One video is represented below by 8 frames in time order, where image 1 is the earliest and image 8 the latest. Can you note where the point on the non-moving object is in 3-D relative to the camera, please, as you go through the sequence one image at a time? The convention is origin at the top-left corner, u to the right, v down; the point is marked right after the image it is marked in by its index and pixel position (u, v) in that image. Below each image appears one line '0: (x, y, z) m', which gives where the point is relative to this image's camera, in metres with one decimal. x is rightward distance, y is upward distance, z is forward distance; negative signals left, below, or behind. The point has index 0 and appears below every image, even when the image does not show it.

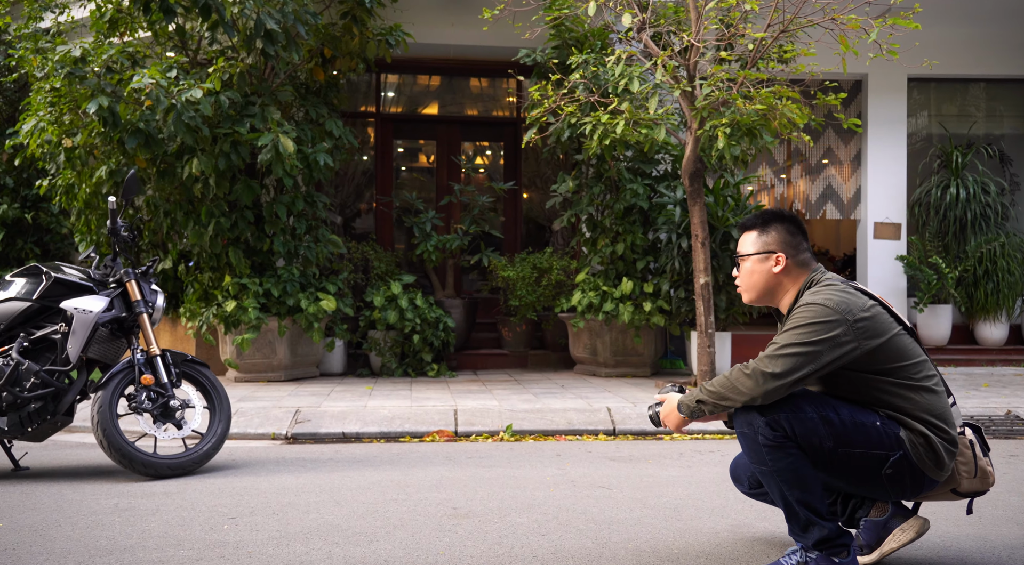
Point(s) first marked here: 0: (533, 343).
0: (+0.3, -0.7, +9.6) m
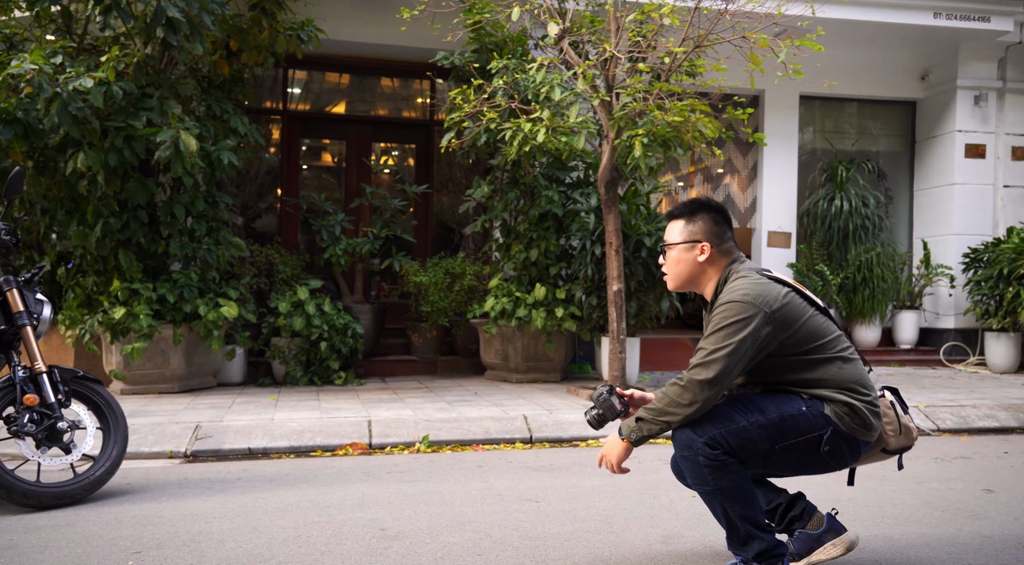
0: (-0.8, -0.8, +9.5) m
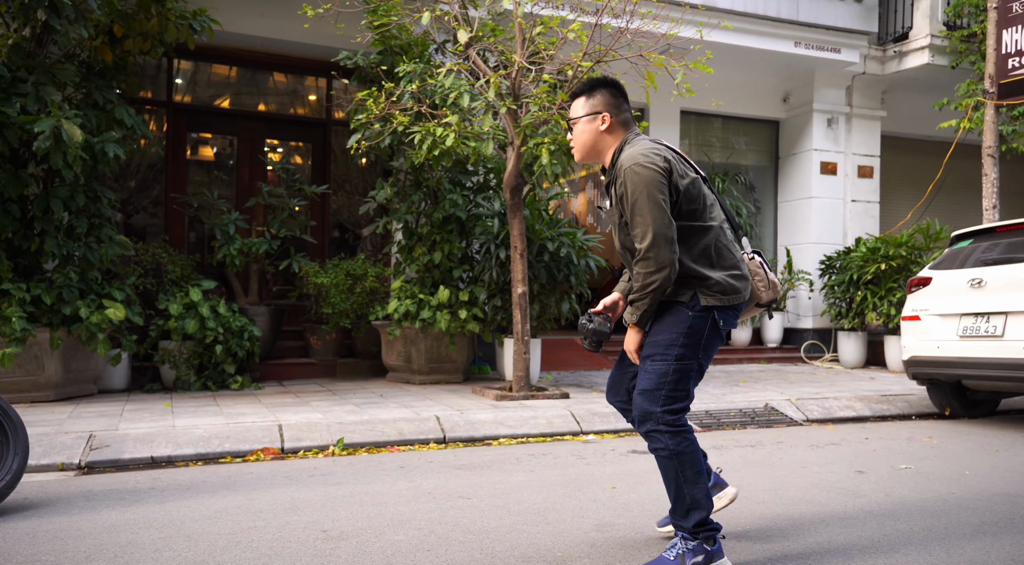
0: (-1.9, -0.8, +9.4) m
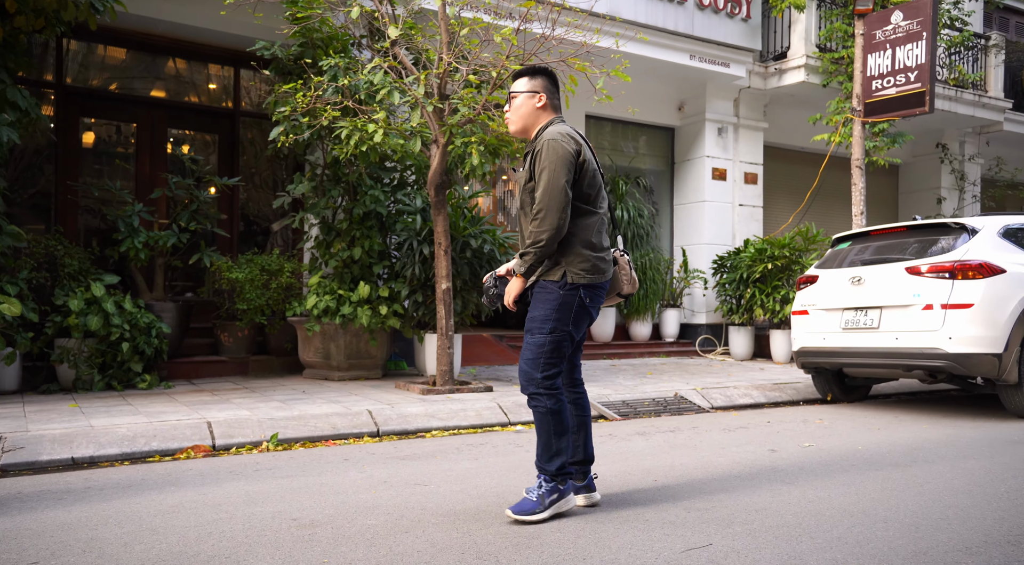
0: (-2.9, -0.7, +9.2) m
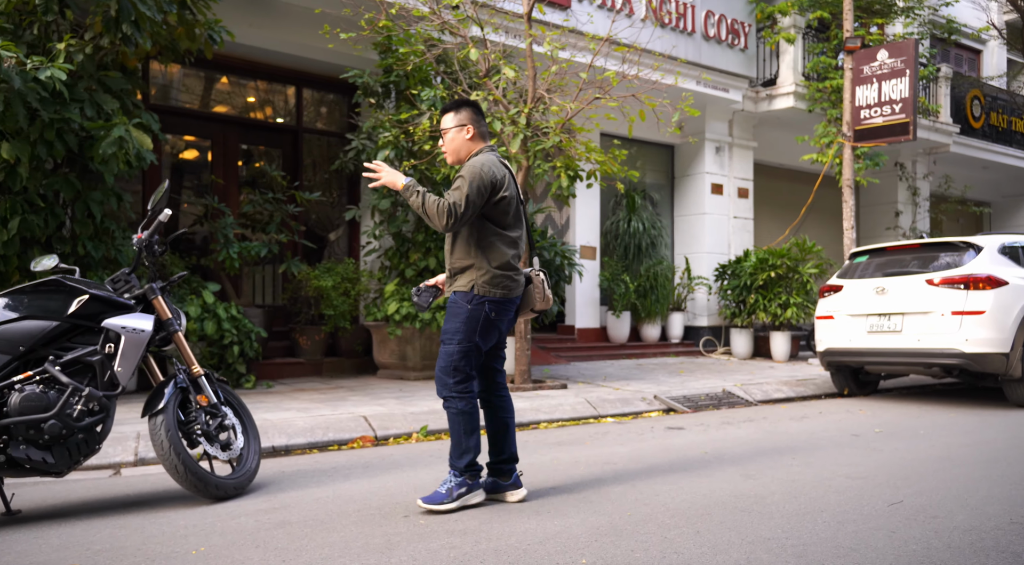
0: (-2.3, -0.8, +9.8) m
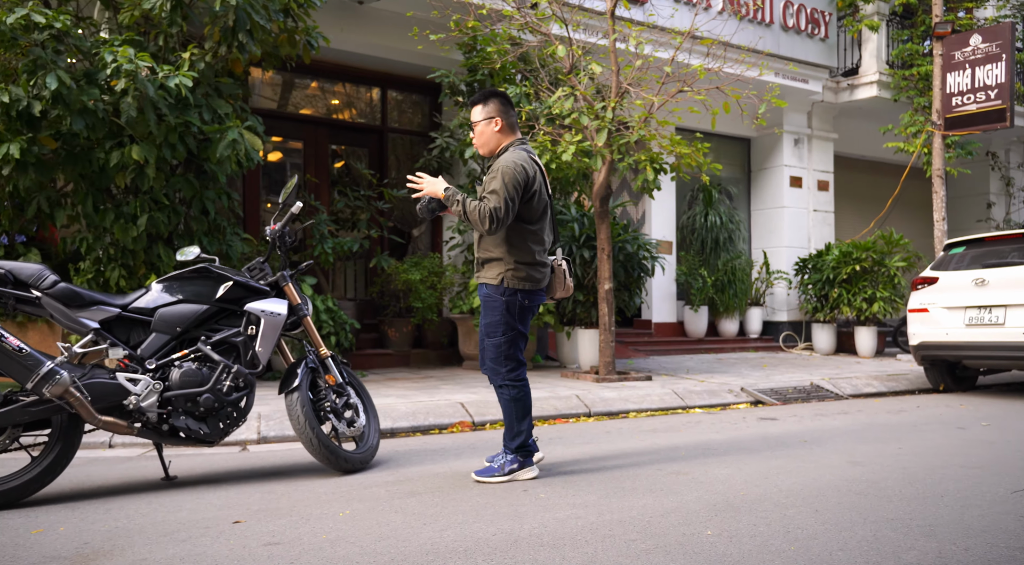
0: (-1.2, -0.8, +10.1) m
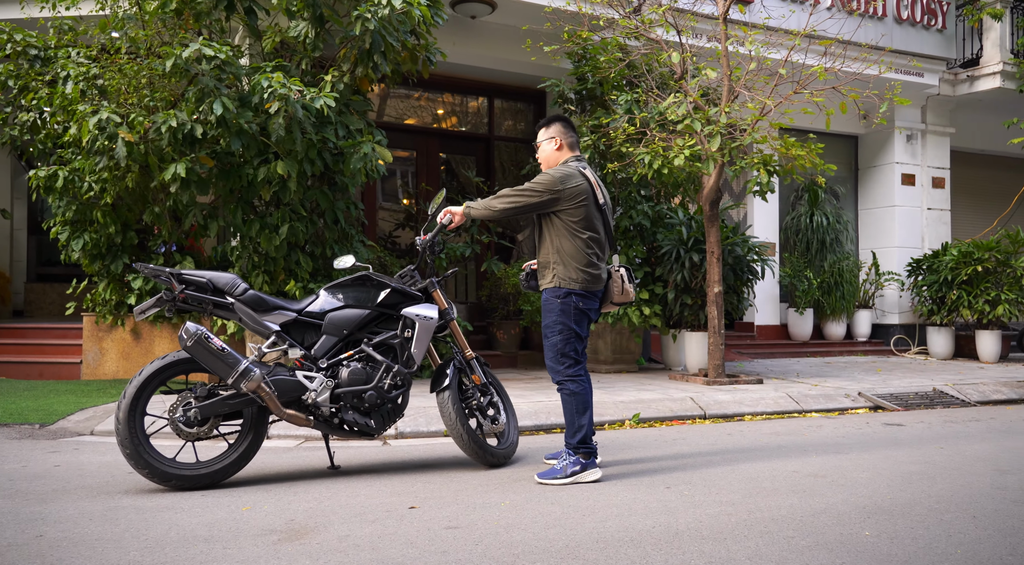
0: (+0.2, -0.8, +10.4) m
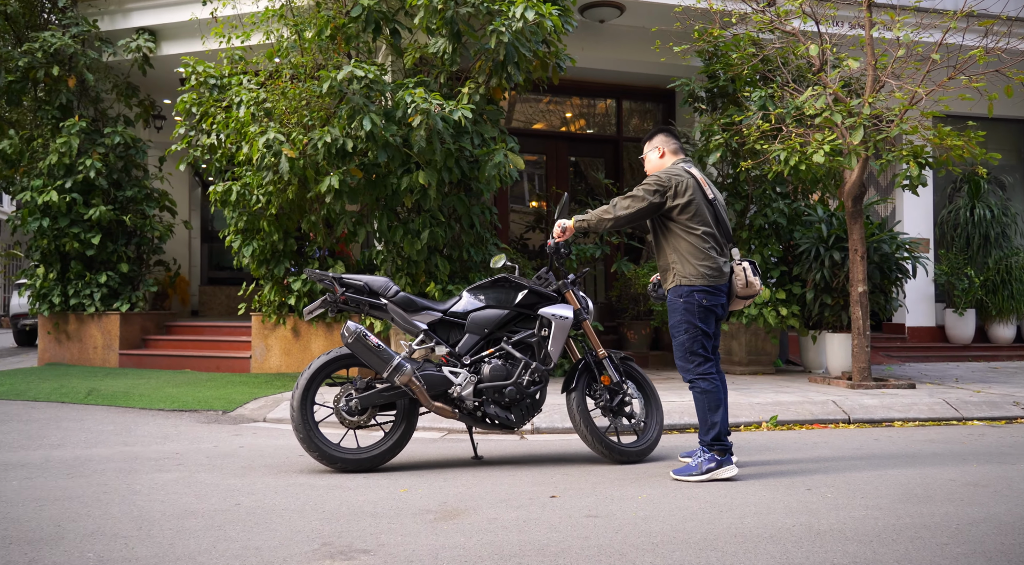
0: (+1.9, -0.8, +10.4) m
